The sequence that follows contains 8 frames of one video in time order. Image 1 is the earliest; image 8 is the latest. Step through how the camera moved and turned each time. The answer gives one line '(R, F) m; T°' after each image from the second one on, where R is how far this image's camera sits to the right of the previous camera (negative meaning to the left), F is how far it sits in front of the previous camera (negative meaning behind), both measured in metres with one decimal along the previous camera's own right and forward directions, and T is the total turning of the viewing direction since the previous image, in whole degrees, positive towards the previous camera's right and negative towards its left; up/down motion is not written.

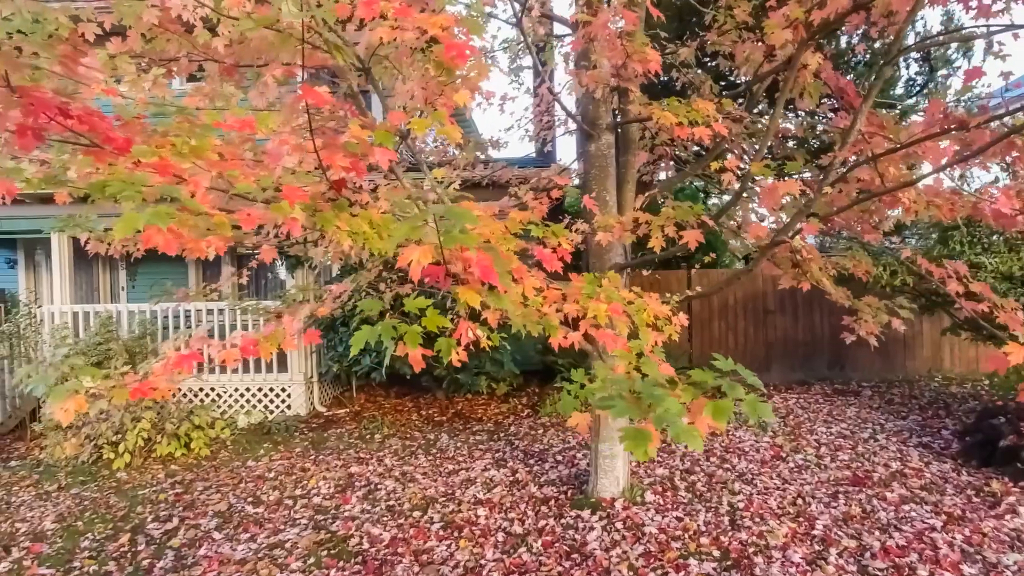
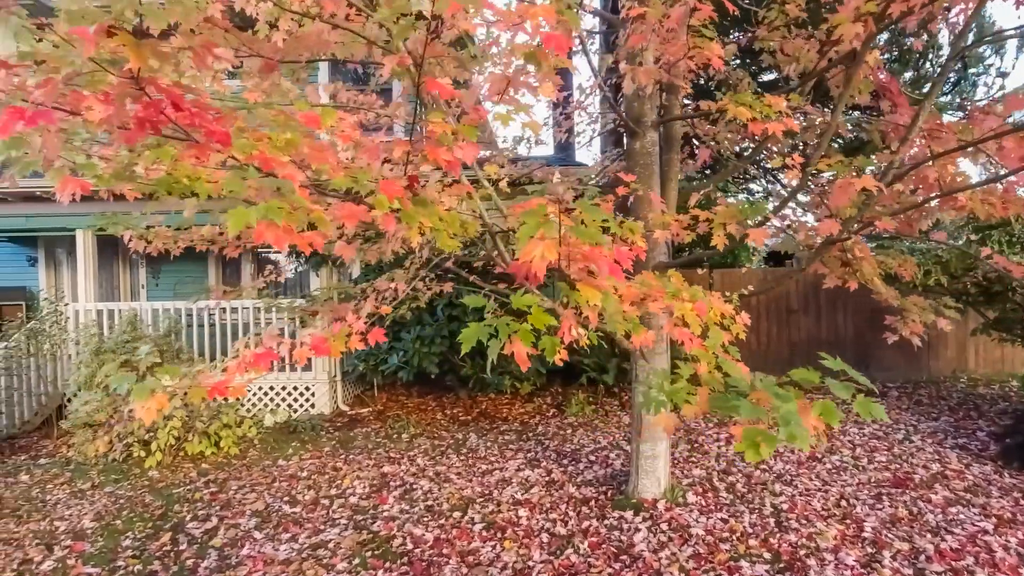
(-0.3, 0.0) m; 0°
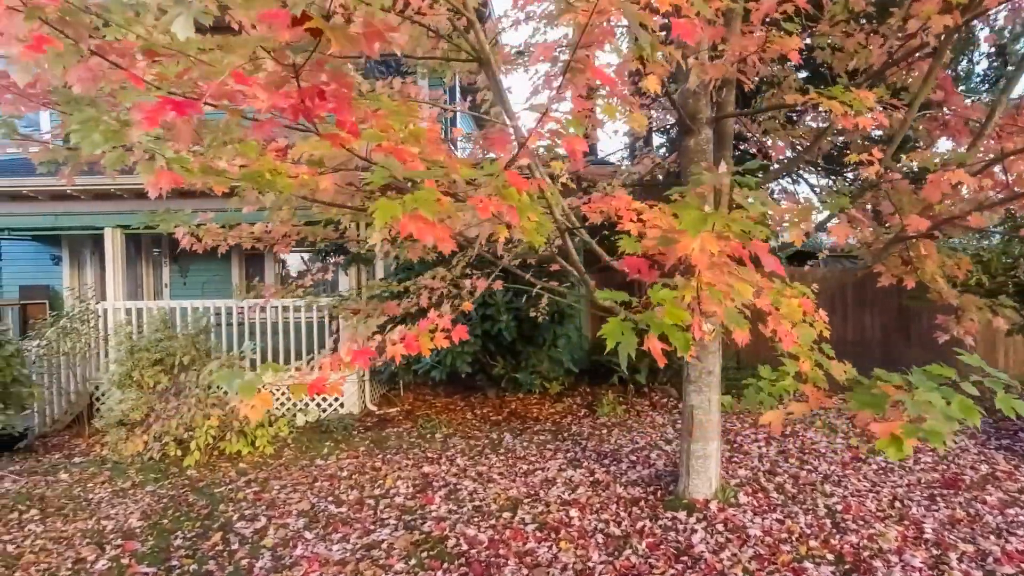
(-0.4, 0.0) m; 0°
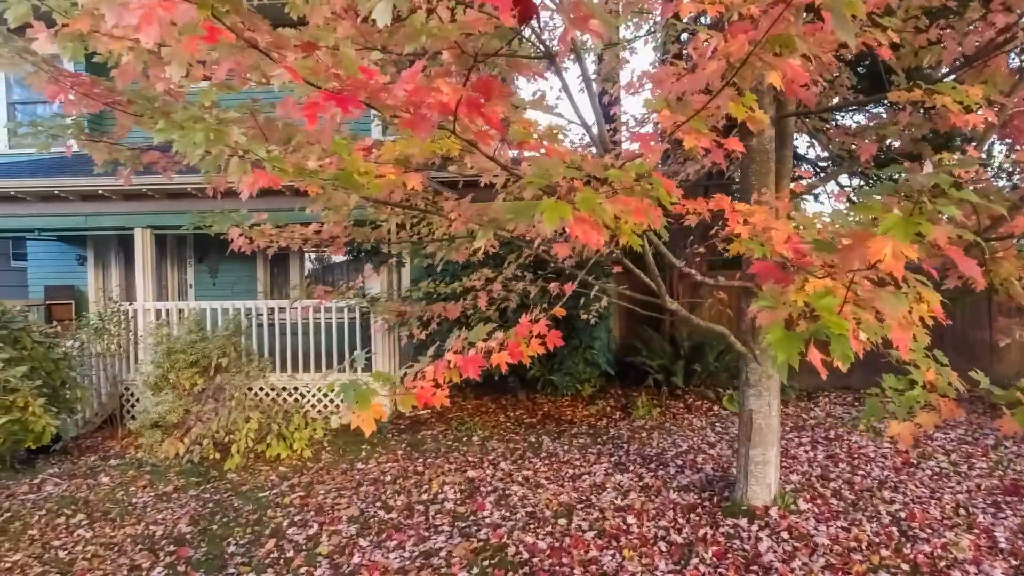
(-0.4, +0.1) m; 0°
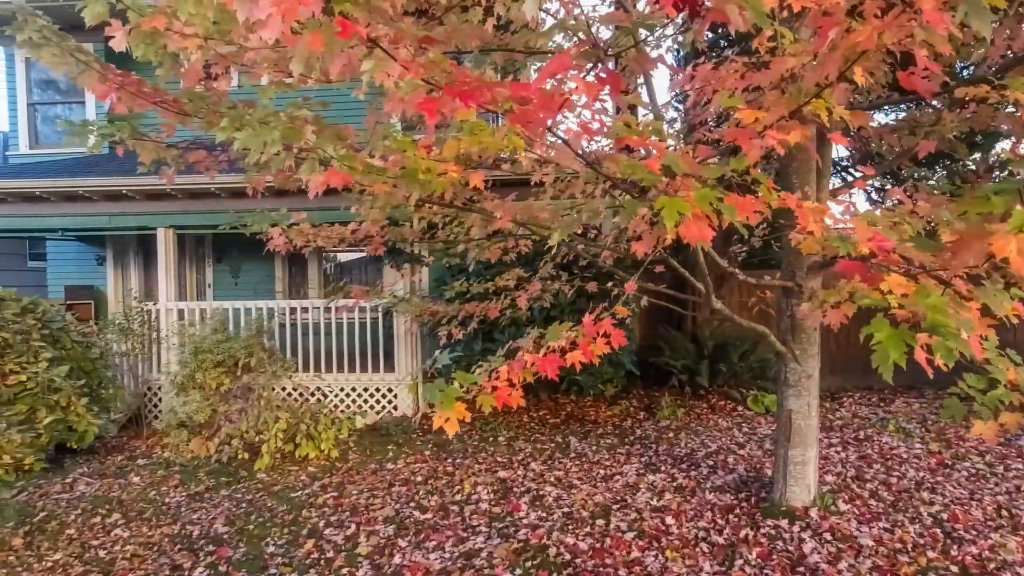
(-0.2, 0.0) m; 0°
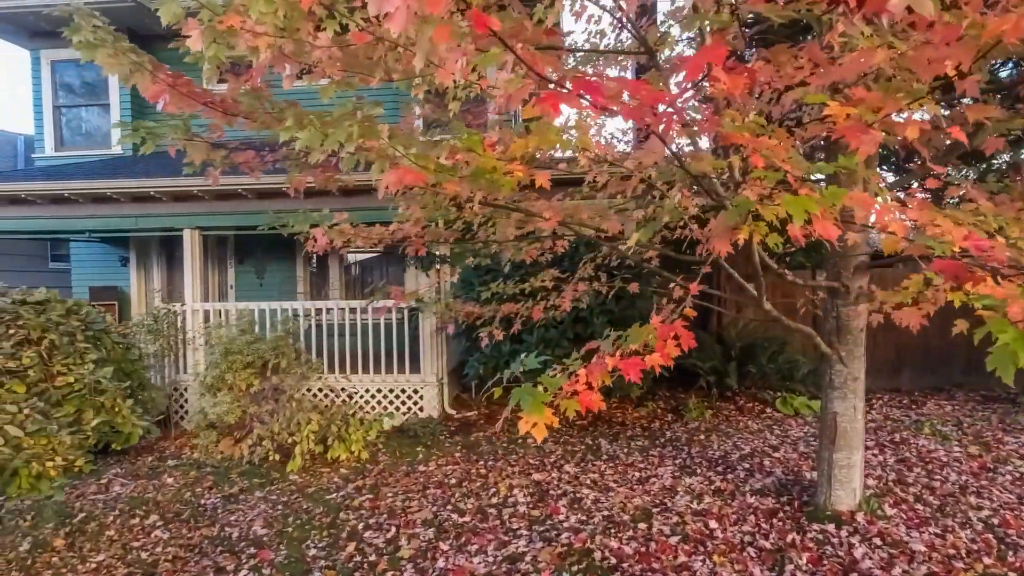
(-0.2, 0.0) m; -1°
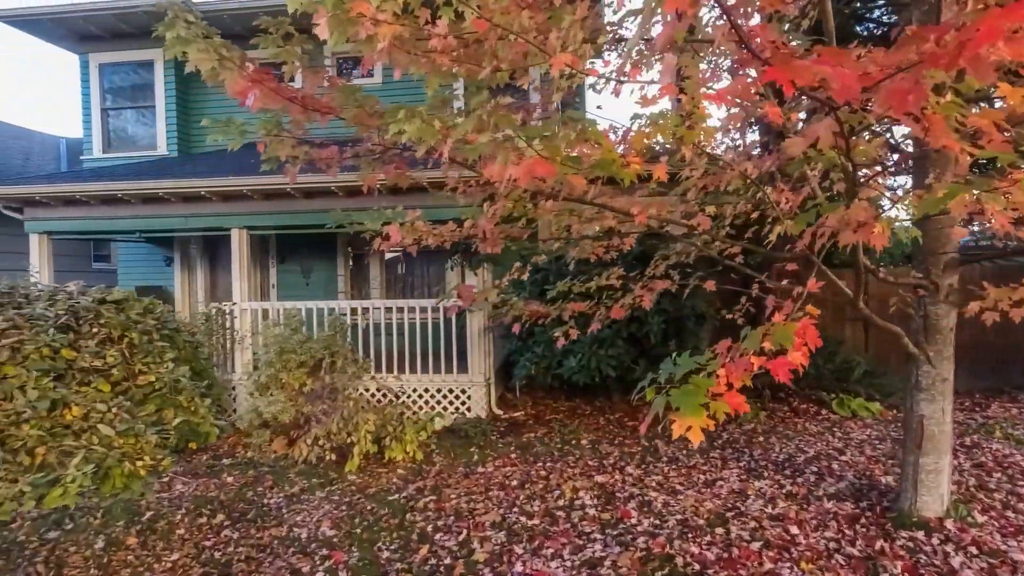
(-0.4, +0.1) m; -2°
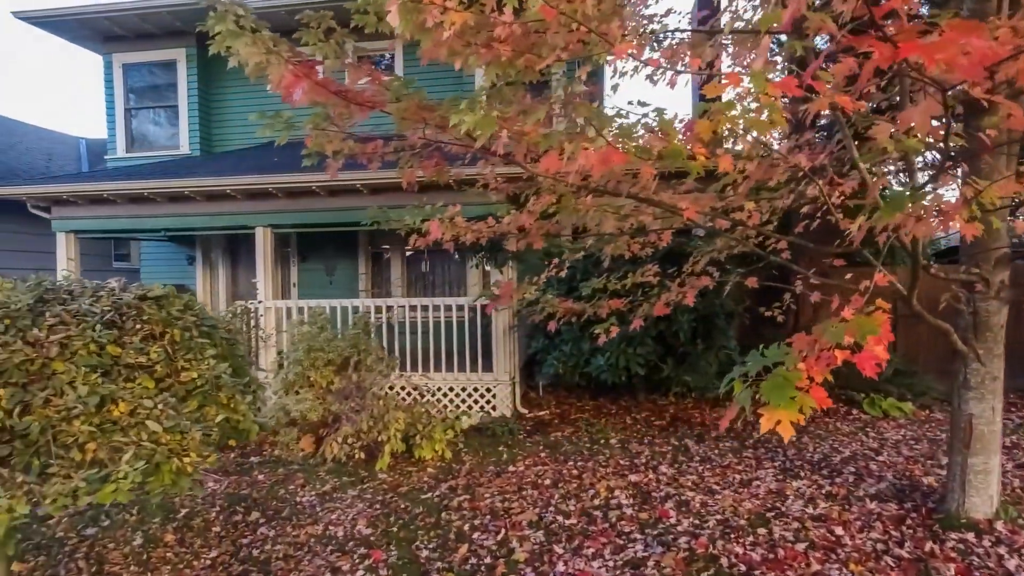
(-0.2, 0.0) m; -1°
